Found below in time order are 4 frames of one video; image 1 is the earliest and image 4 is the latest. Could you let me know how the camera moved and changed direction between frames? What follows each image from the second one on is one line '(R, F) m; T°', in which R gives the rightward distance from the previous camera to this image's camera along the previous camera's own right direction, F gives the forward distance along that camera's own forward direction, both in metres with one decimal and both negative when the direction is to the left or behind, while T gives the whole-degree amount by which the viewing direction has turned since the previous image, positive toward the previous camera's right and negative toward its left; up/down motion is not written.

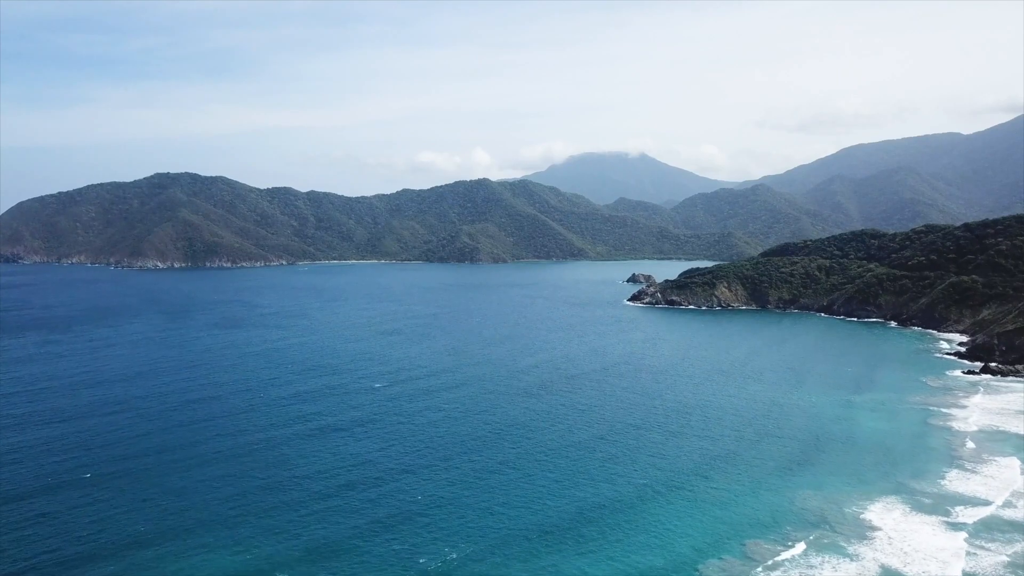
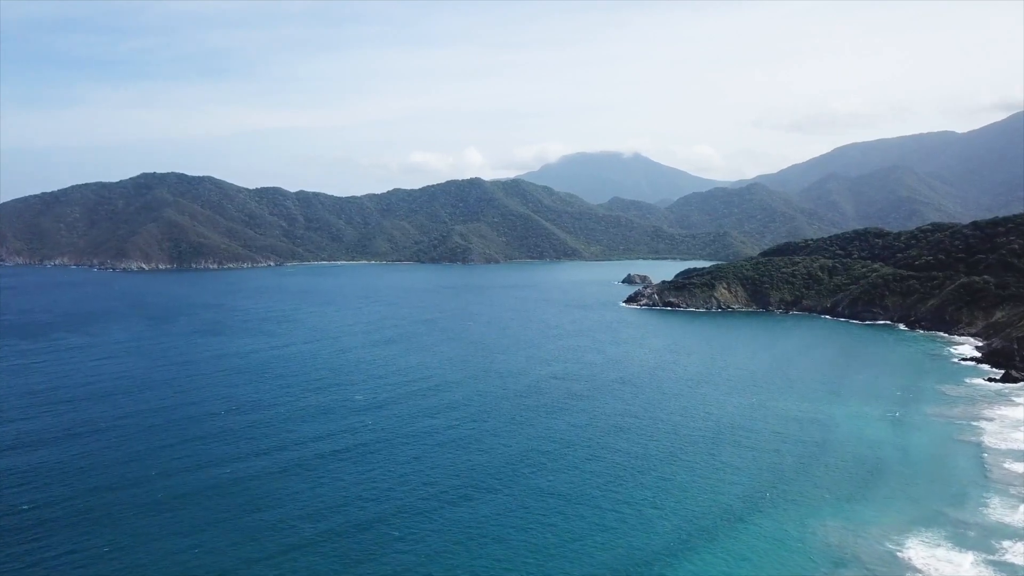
(+0.2, +1.8) m; +1°
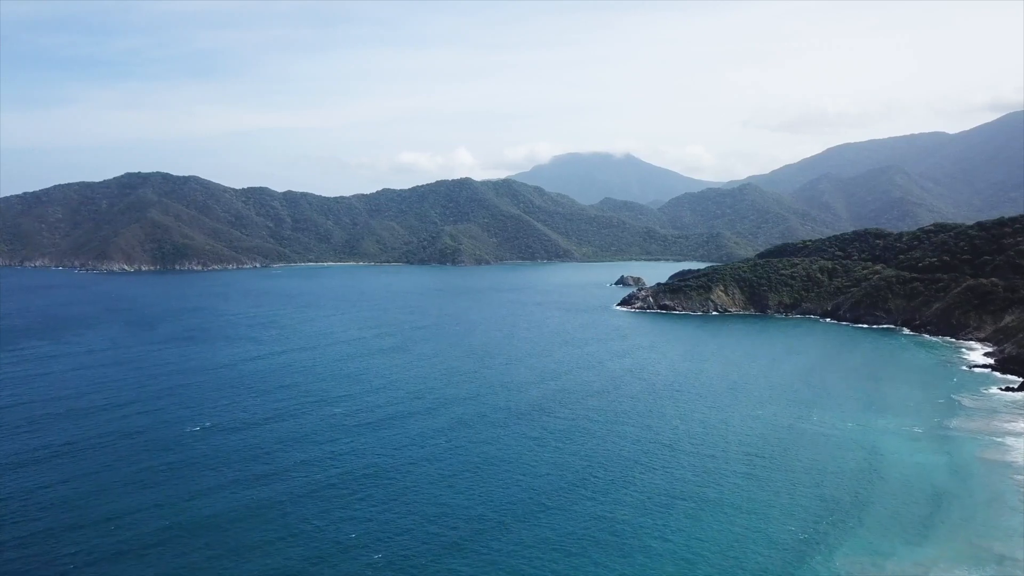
(+0.1, +1.6) m; +1°
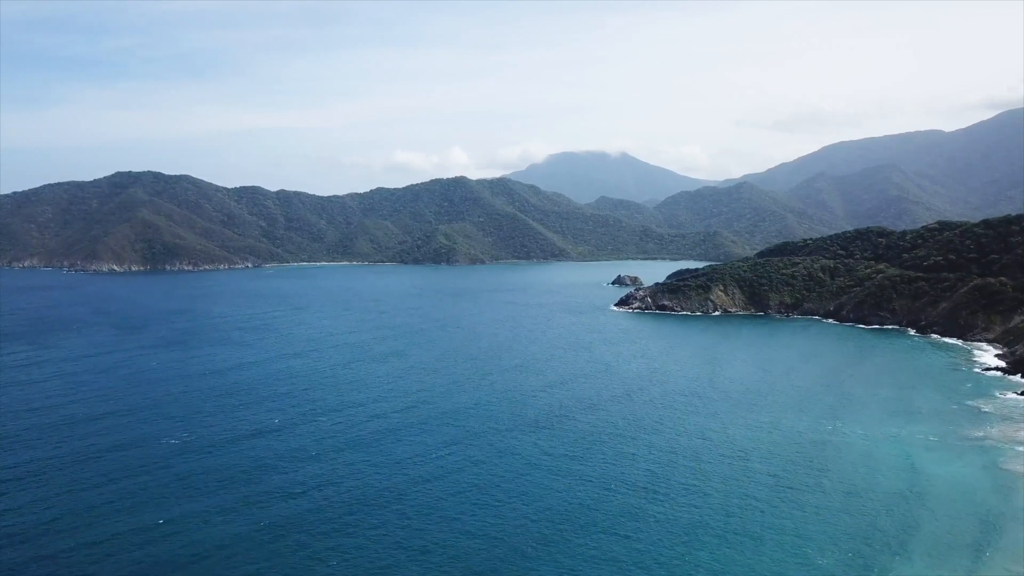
(0.0, +1.0) m; 0°
